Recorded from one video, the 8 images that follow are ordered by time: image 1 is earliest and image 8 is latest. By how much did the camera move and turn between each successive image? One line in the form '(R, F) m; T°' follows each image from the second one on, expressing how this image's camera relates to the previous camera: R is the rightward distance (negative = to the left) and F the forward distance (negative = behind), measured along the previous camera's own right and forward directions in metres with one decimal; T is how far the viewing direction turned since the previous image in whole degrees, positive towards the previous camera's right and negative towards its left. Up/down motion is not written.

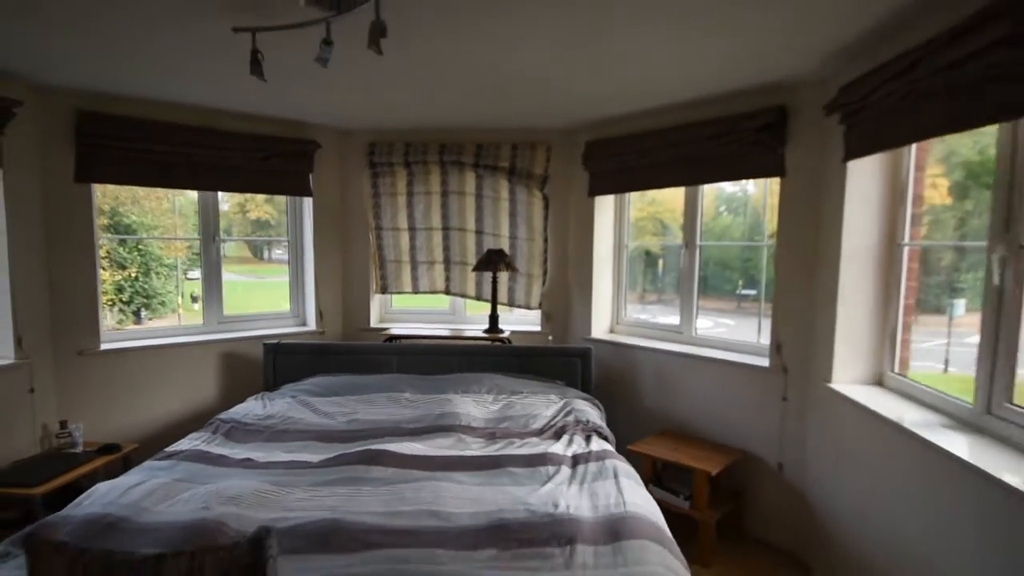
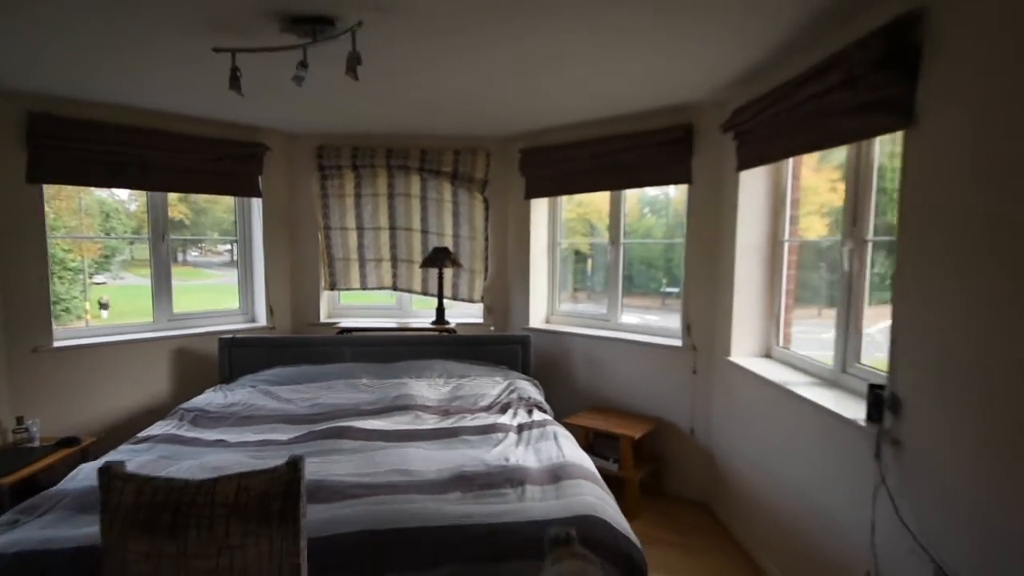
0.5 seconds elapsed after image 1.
(-0.1, -0.3) m; +7°
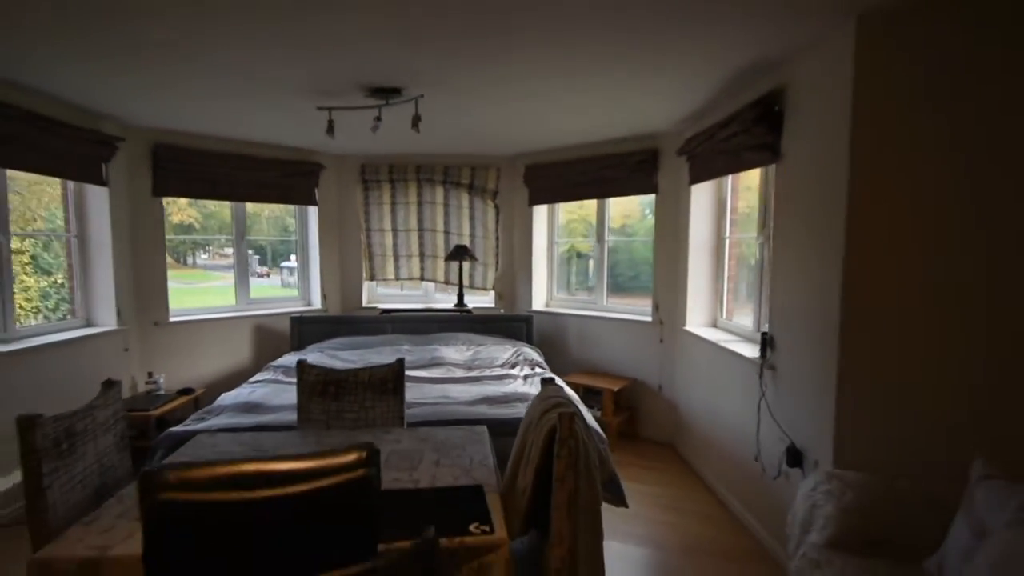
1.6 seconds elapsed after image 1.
(0.0, -0.9) m; 0°
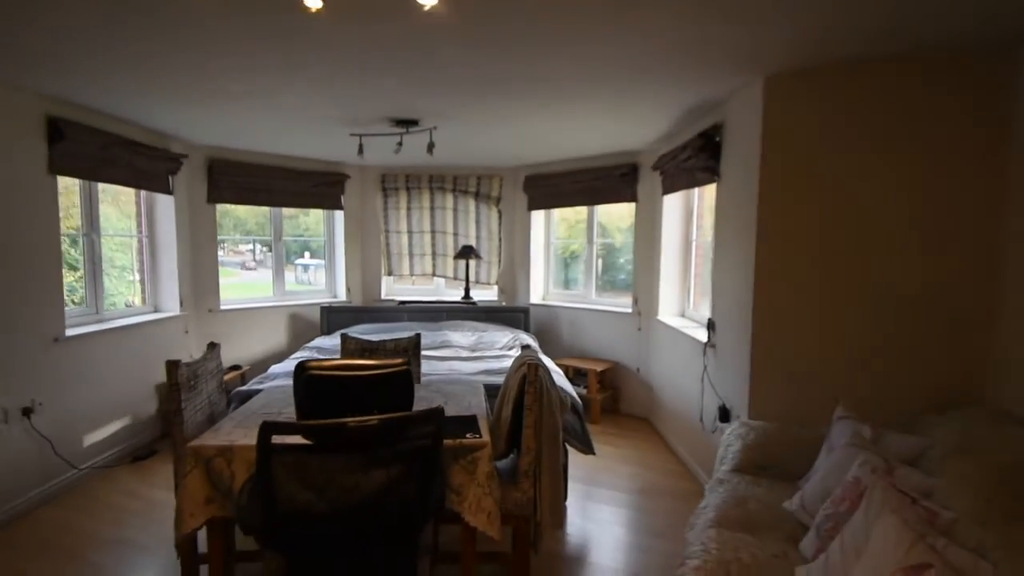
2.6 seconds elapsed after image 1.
(+0.1, -0.6) m; -1°
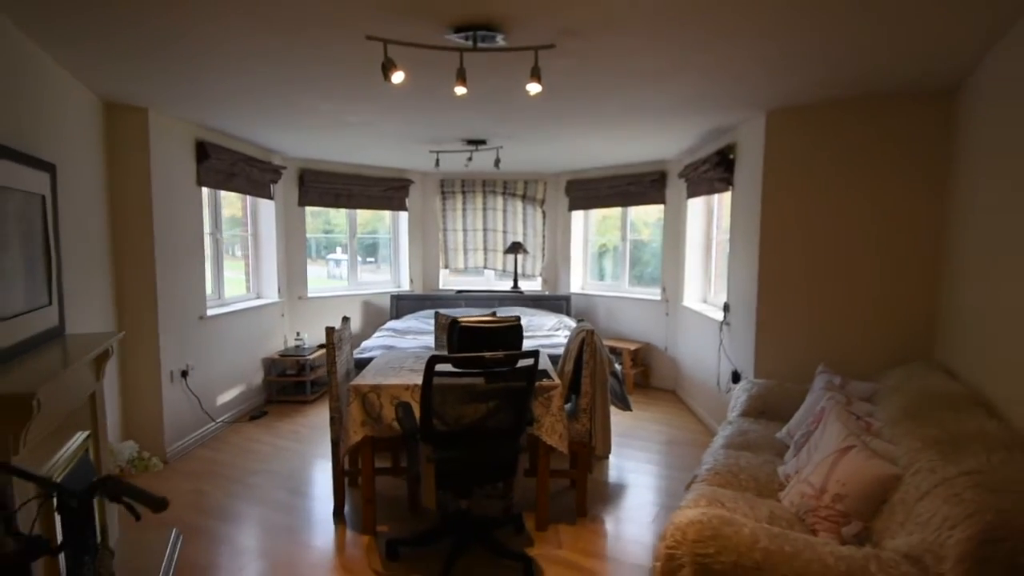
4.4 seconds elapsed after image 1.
(-0.2, -0.7) m; -2°
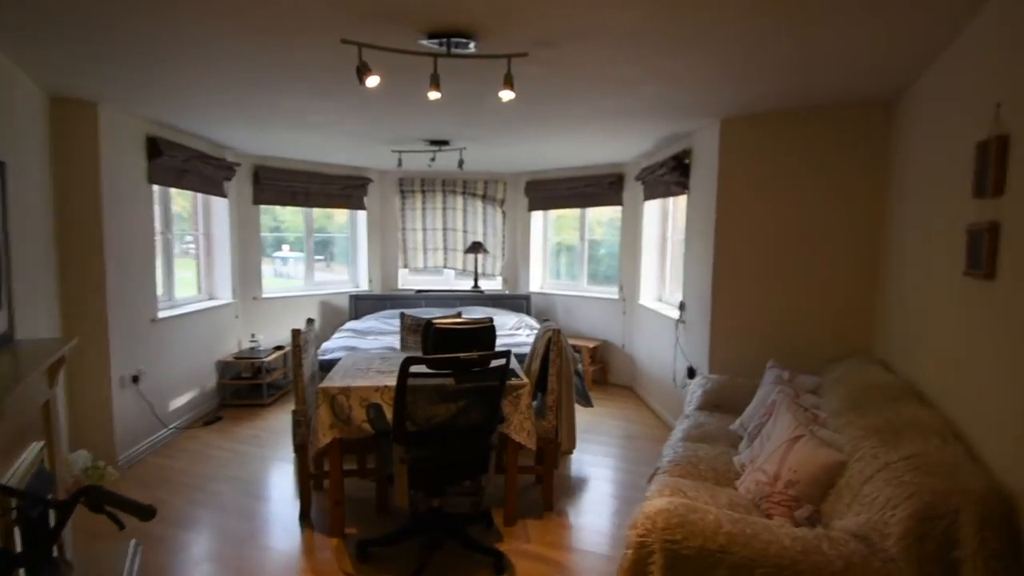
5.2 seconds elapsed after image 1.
(-0.1, -0.1) m; +5°
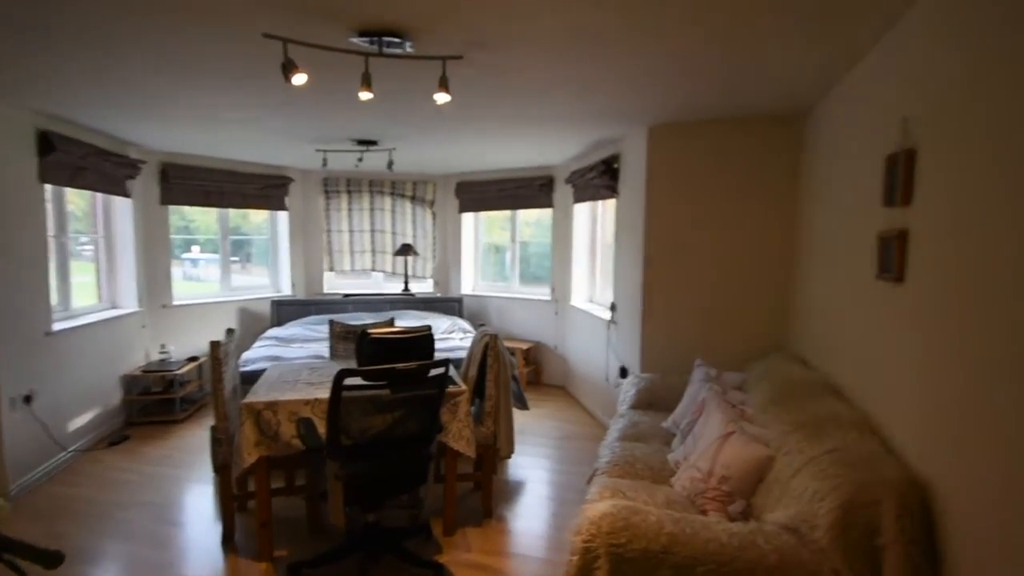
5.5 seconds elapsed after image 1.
(0.0, 0.0) m; +7°
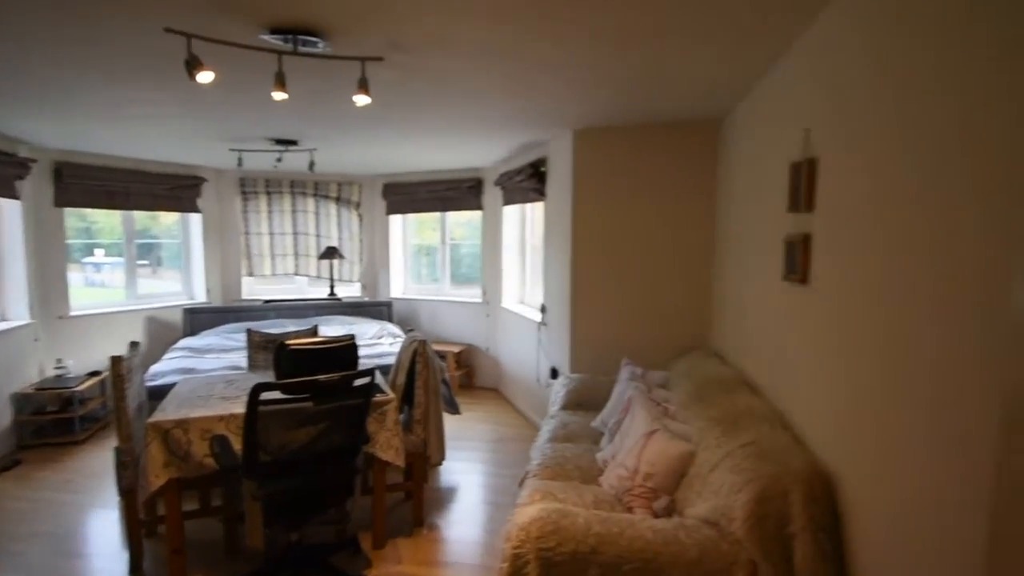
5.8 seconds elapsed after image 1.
(0.0, 0.0) m; +7°
